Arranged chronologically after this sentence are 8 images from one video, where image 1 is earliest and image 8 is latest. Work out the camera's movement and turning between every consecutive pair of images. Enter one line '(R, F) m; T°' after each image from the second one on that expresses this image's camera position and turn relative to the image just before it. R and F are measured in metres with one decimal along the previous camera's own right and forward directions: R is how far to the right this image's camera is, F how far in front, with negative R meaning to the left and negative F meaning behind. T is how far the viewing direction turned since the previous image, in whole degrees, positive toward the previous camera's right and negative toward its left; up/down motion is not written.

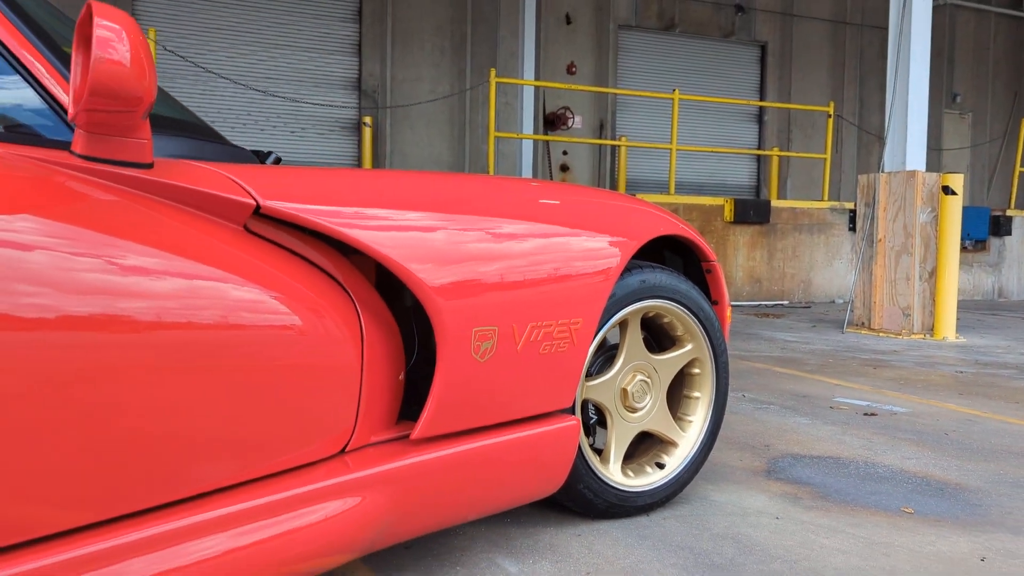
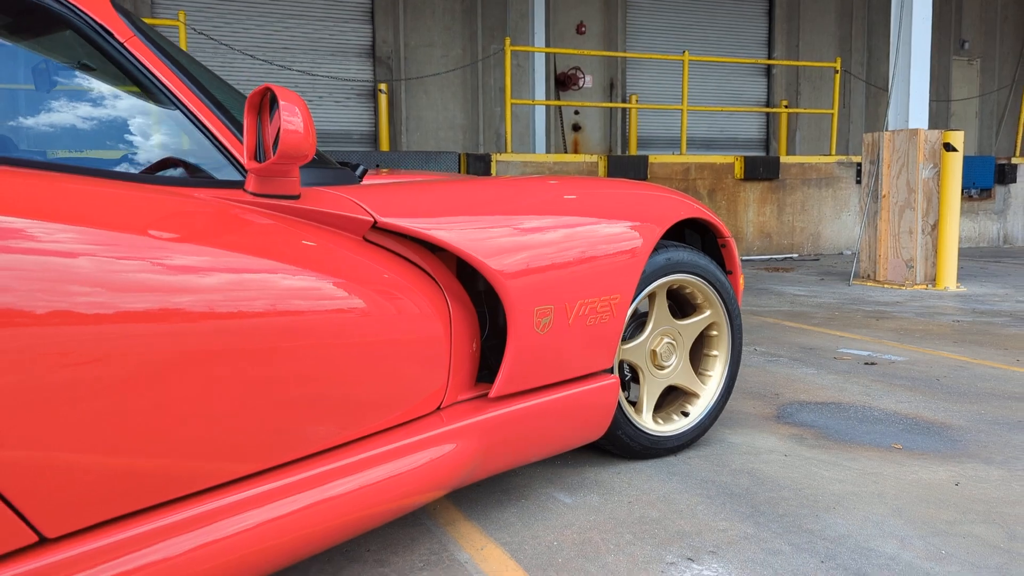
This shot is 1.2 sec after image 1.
(-0.1, -0.4) m; -1°
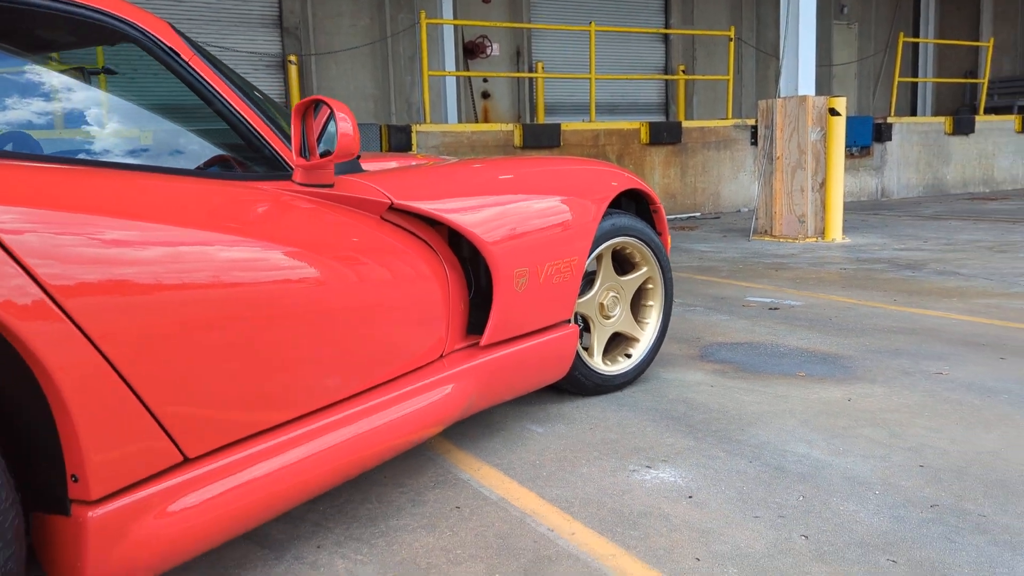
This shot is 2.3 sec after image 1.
(-0.2, -0.4) m; +6°
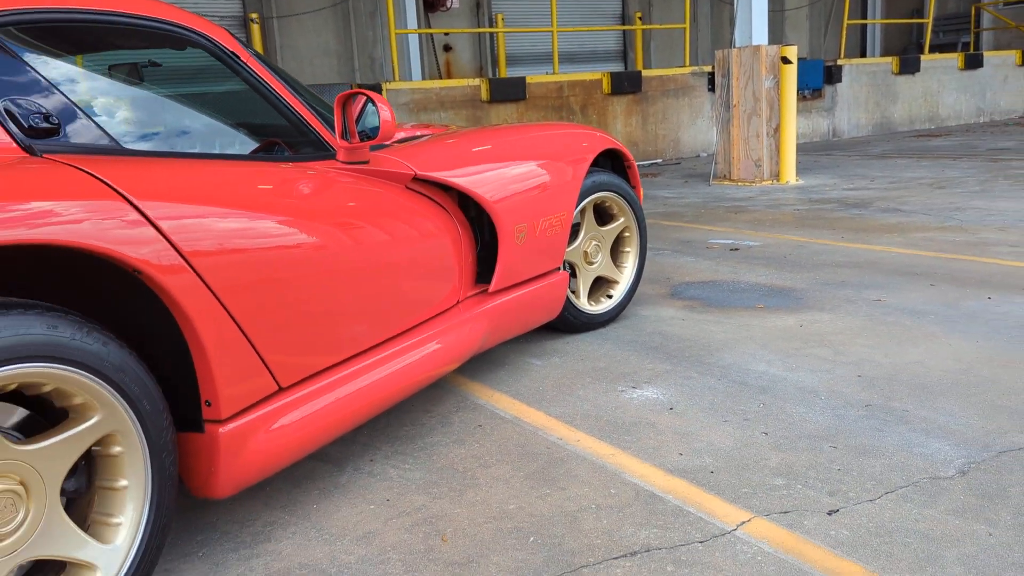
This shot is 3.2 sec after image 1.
(-0.1, -0.4) m; +2°
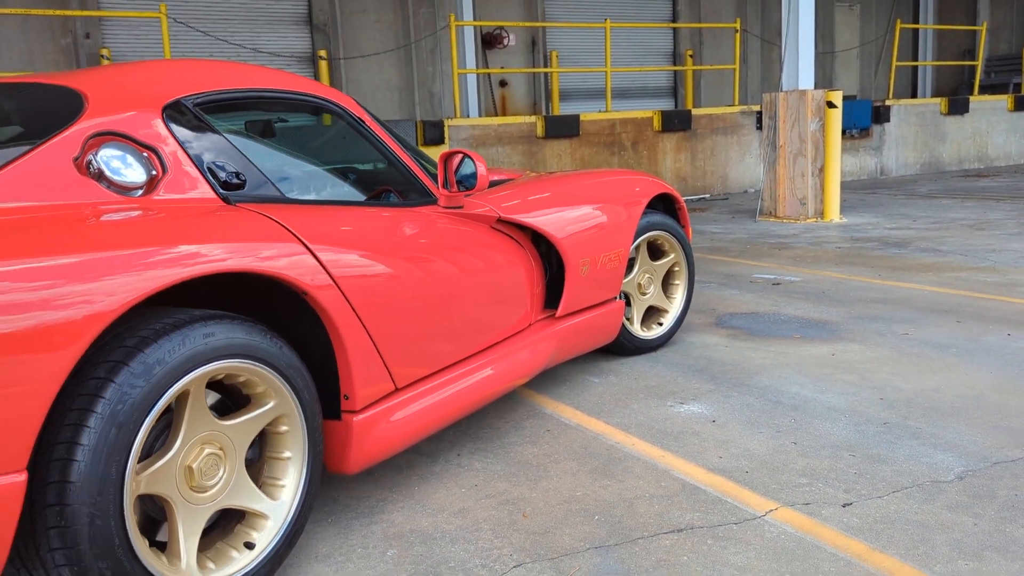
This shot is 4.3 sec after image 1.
(-0.1, -0.5) m; -3°
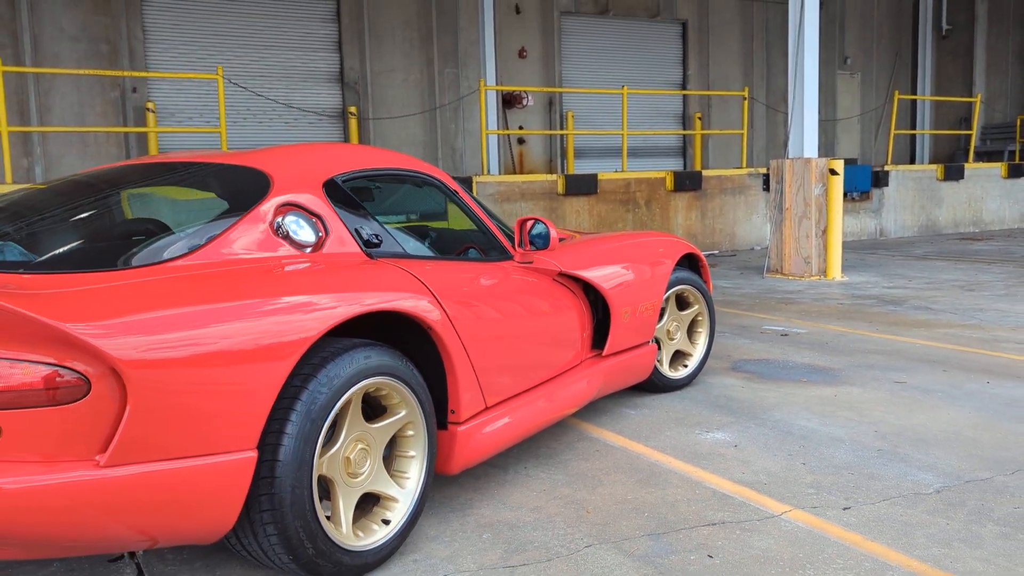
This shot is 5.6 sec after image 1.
(-0.2, -0.6) m; 0°
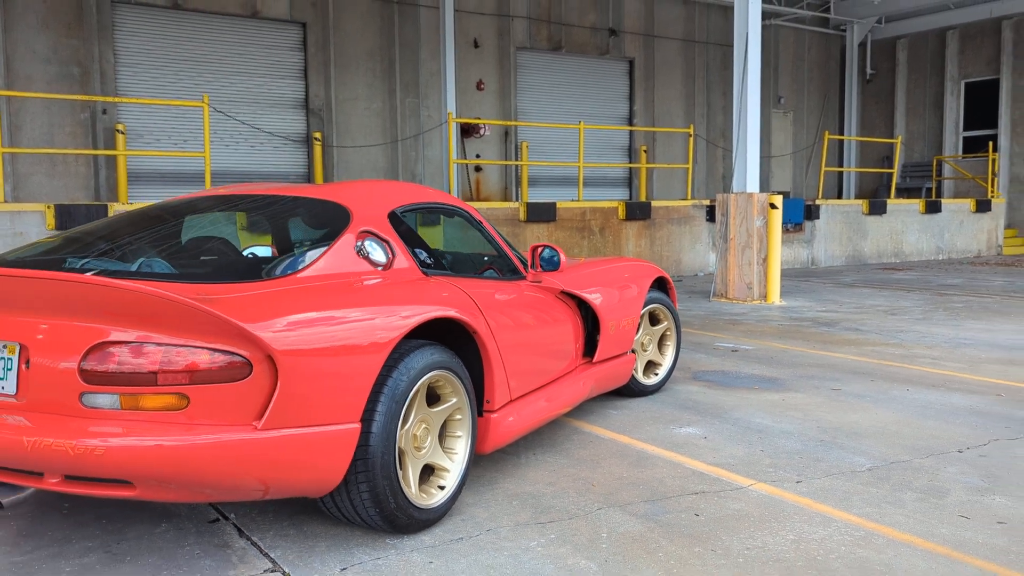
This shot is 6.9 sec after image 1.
(-0.4, -0.7) m; +4°
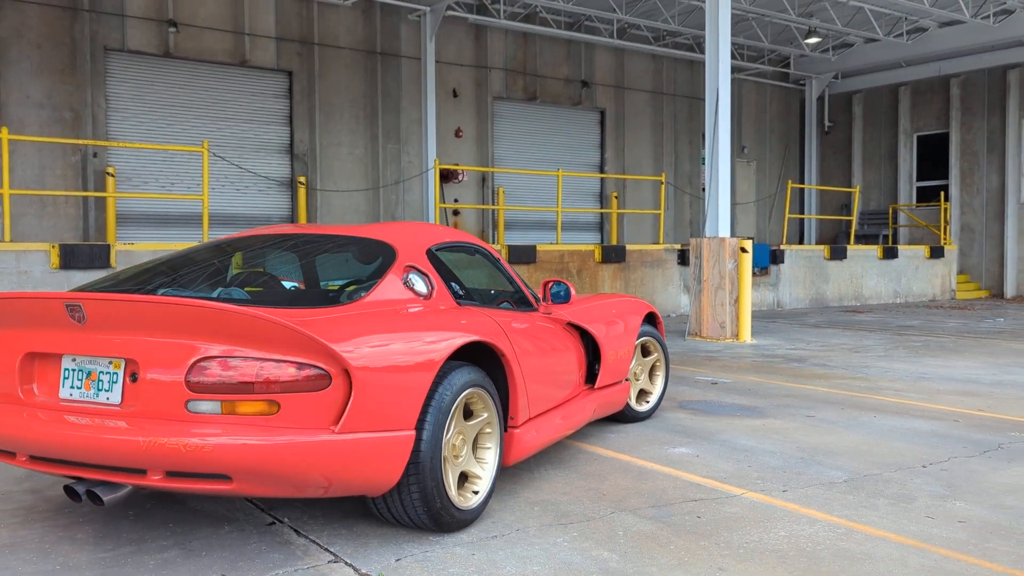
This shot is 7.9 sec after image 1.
(-0.3, -0.5) m; +2°
